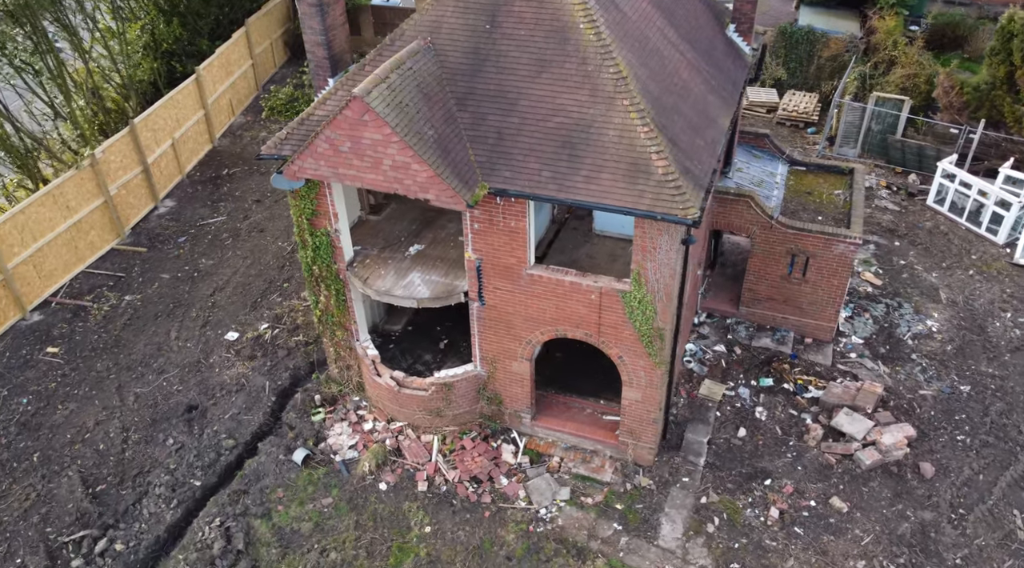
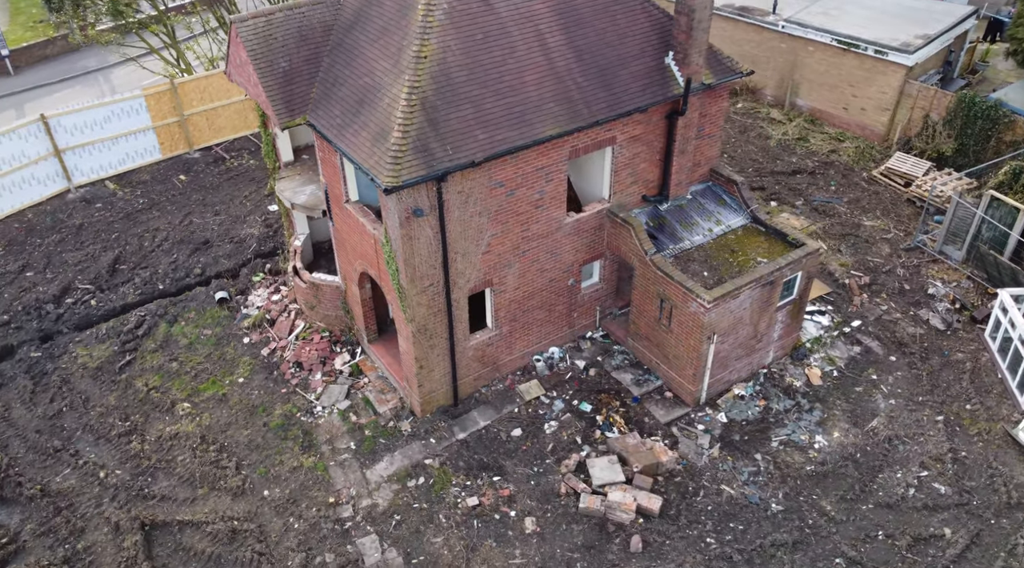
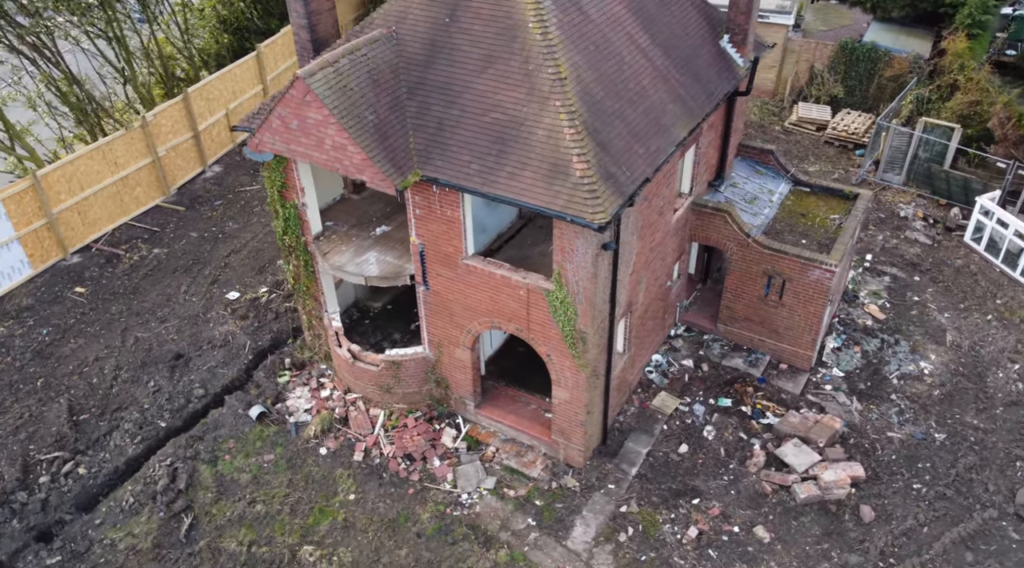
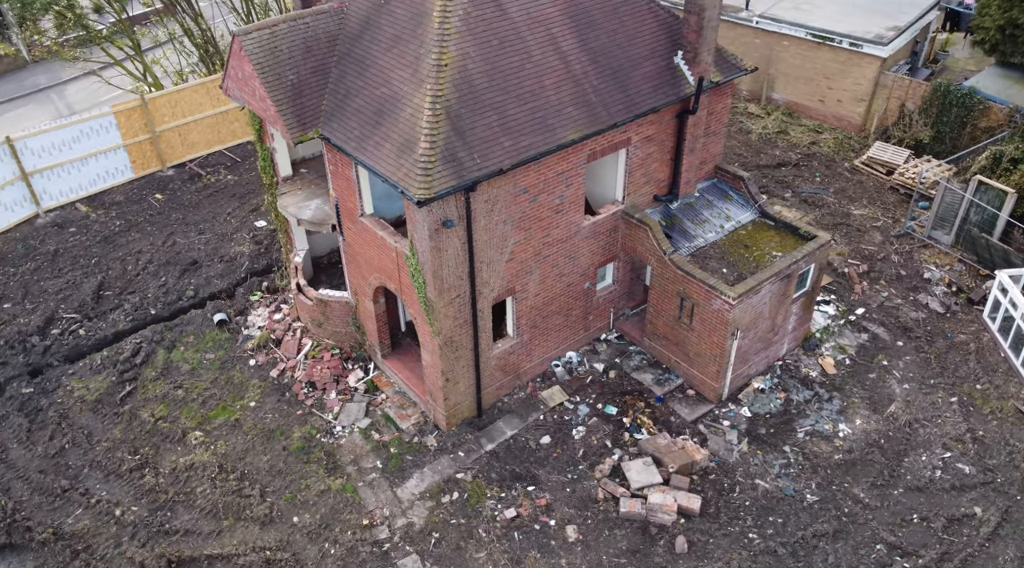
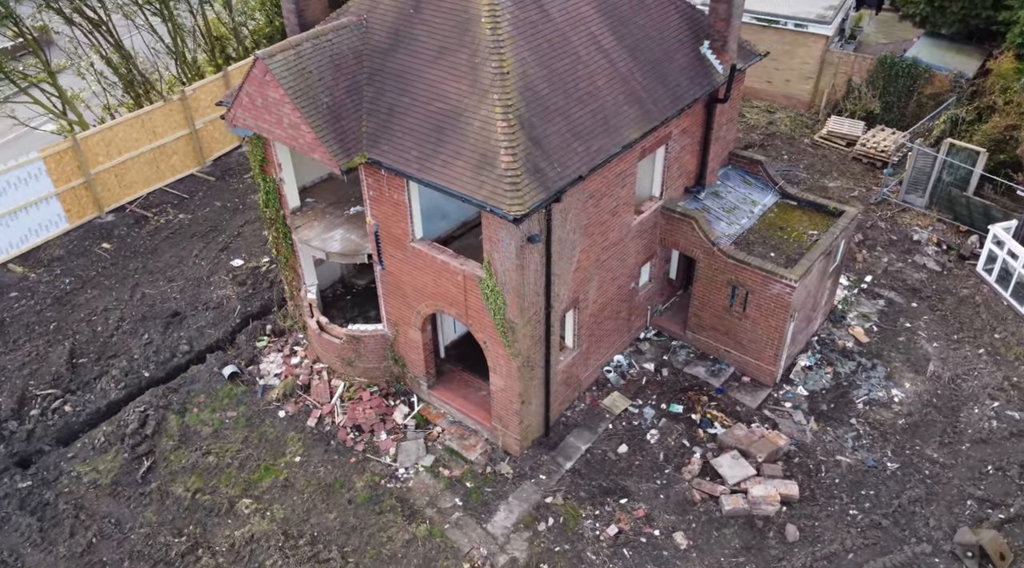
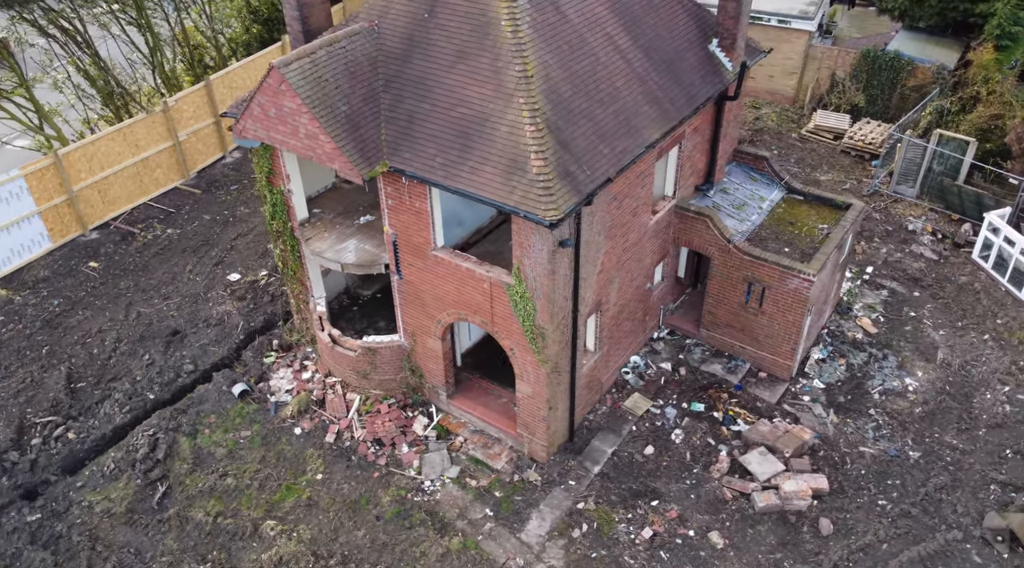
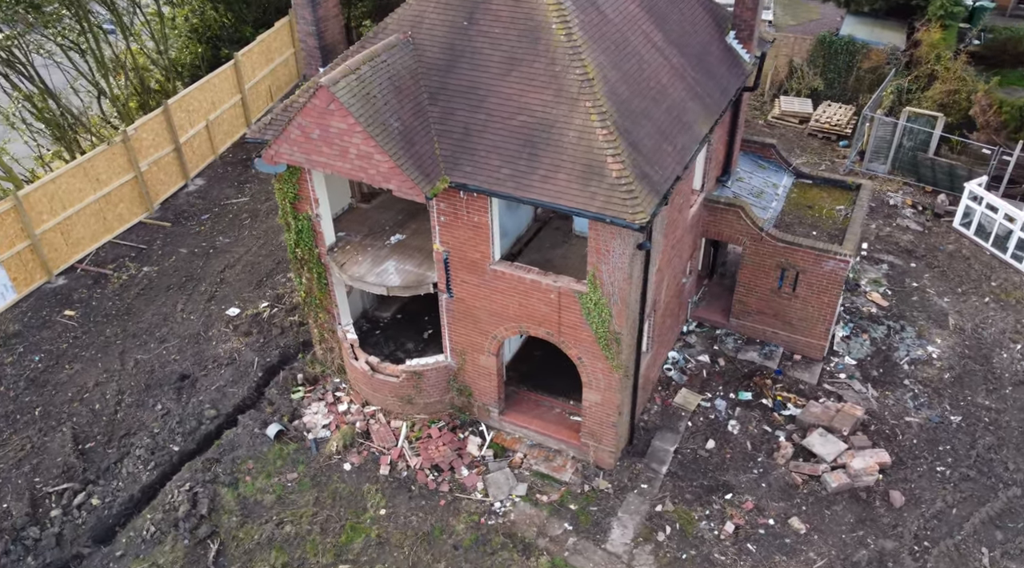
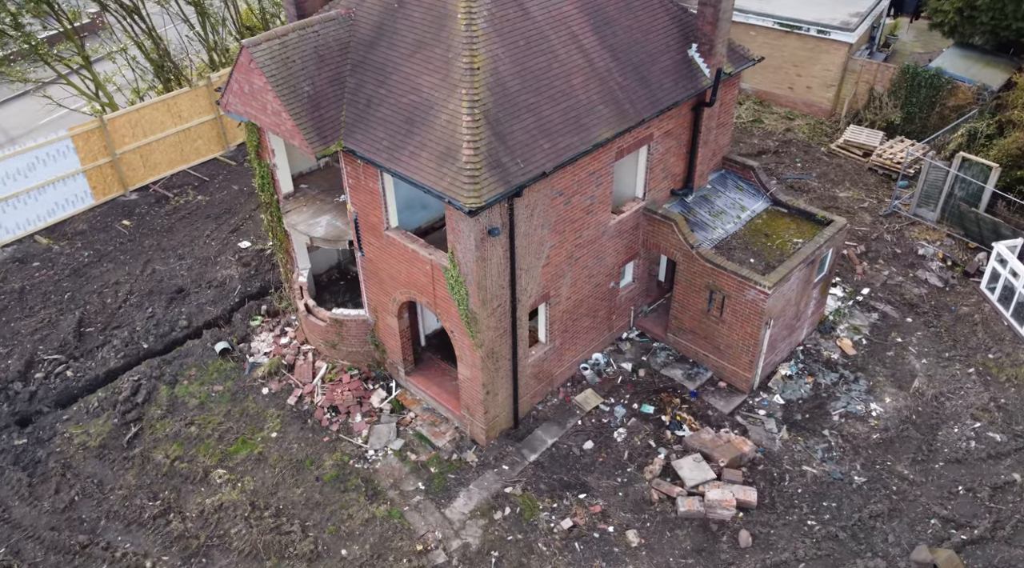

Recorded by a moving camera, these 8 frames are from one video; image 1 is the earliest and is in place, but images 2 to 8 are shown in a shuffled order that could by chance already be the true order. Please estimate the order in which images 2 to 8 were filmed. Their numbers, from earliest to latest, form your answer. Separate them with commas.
7, 3, 6, 5, 8, 4, 2
